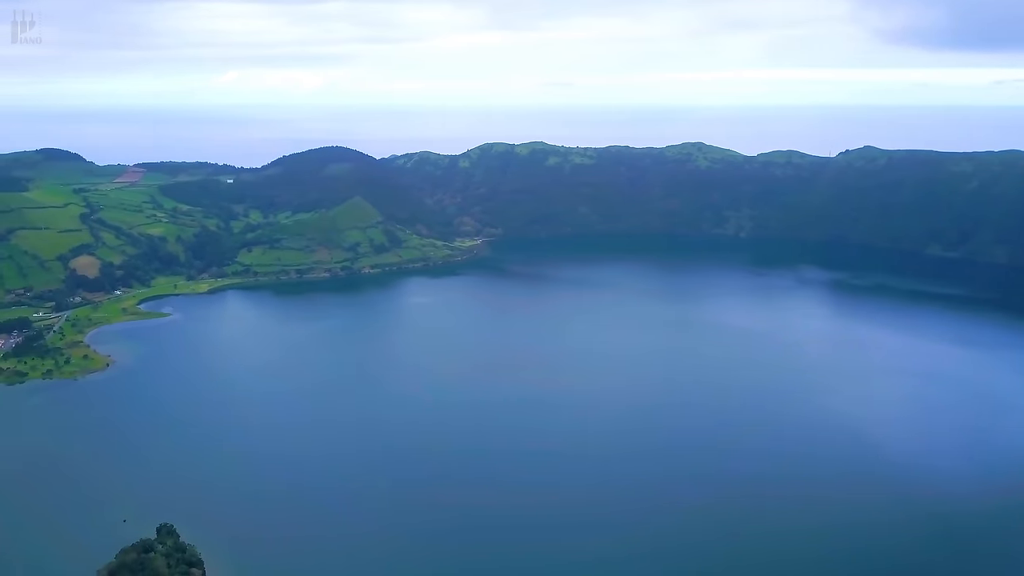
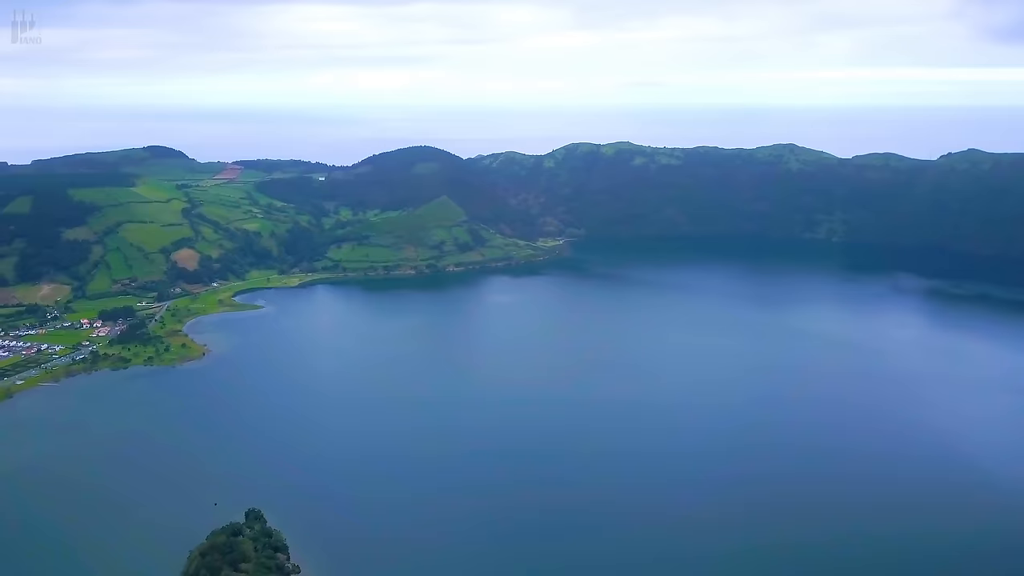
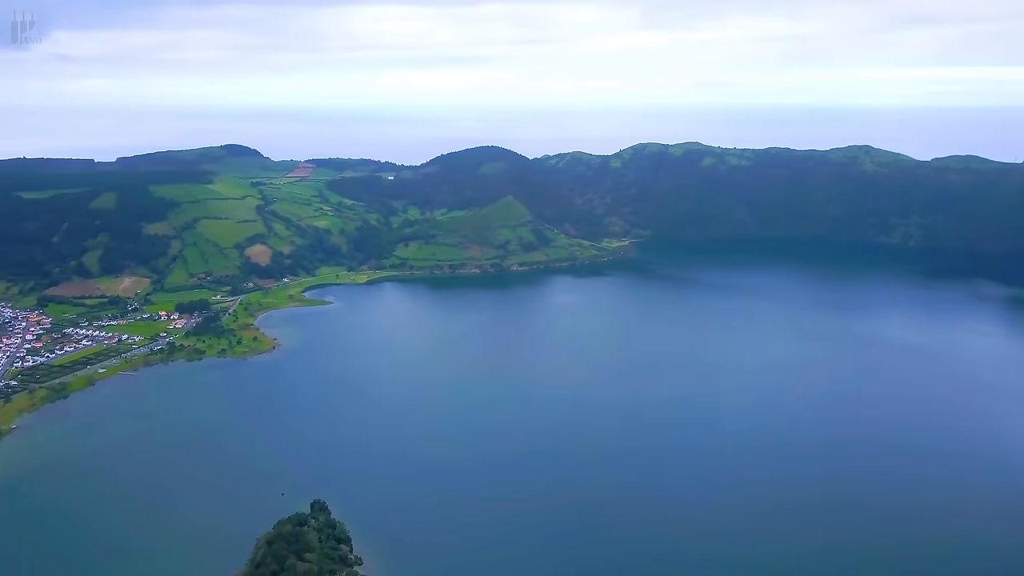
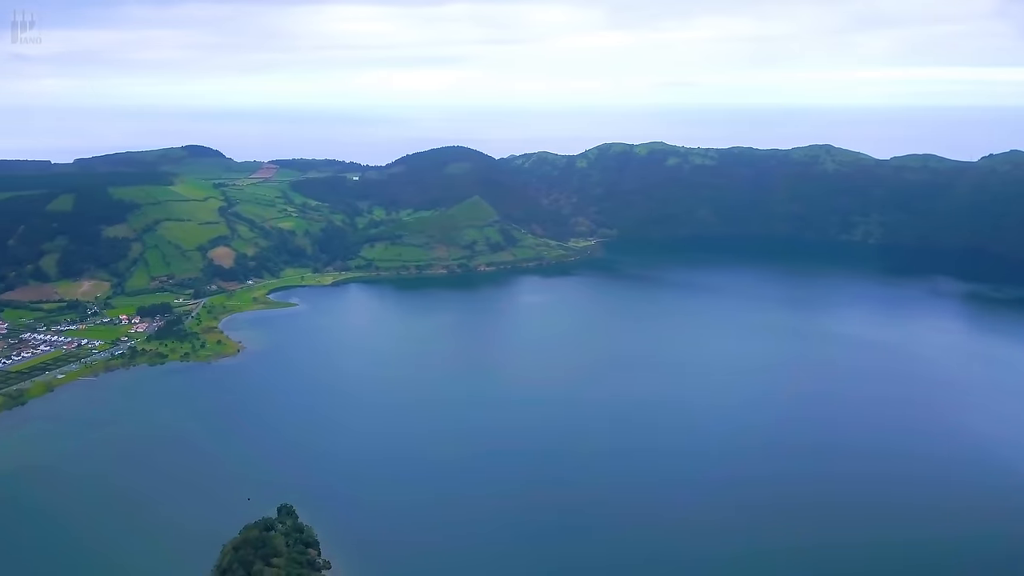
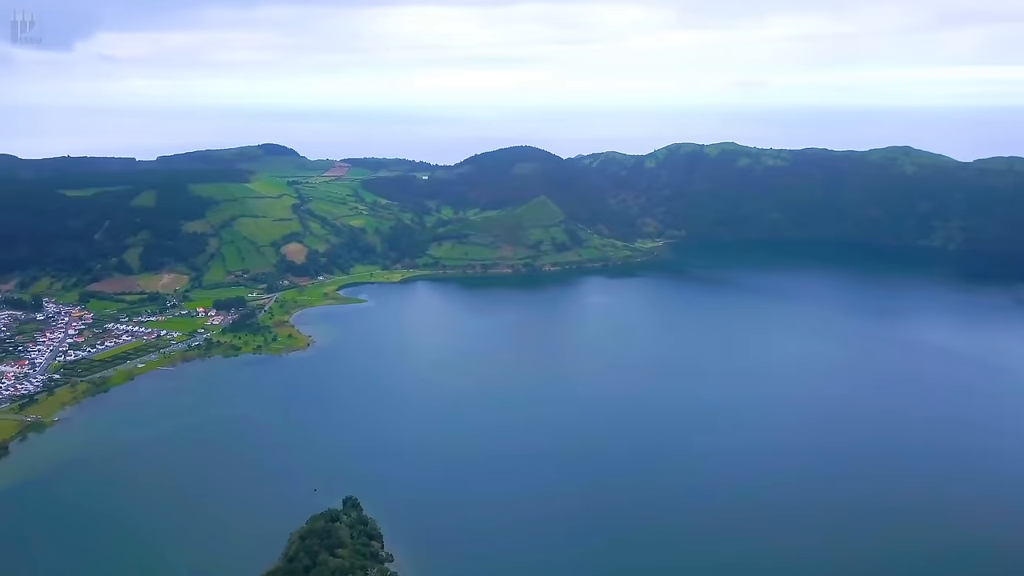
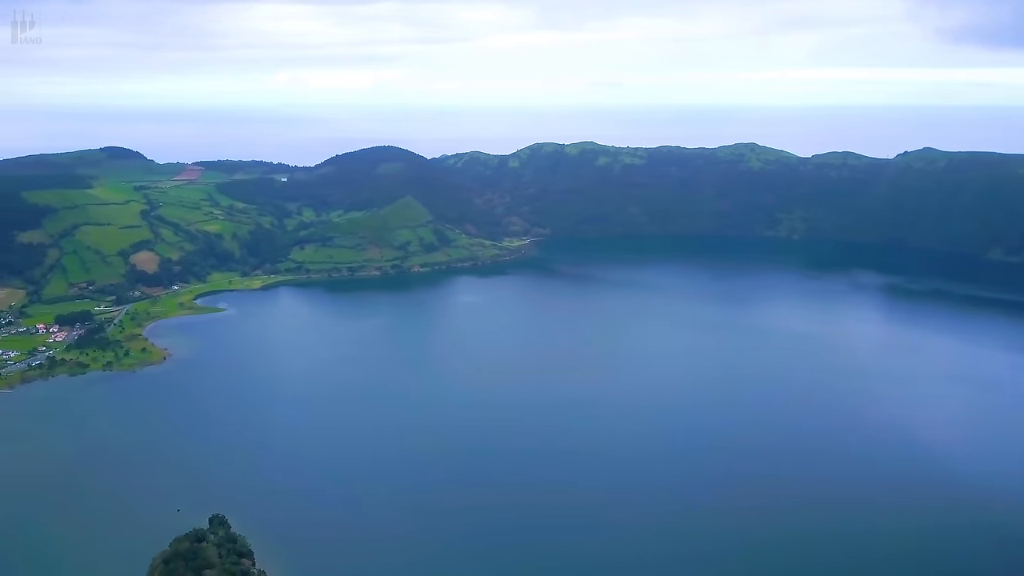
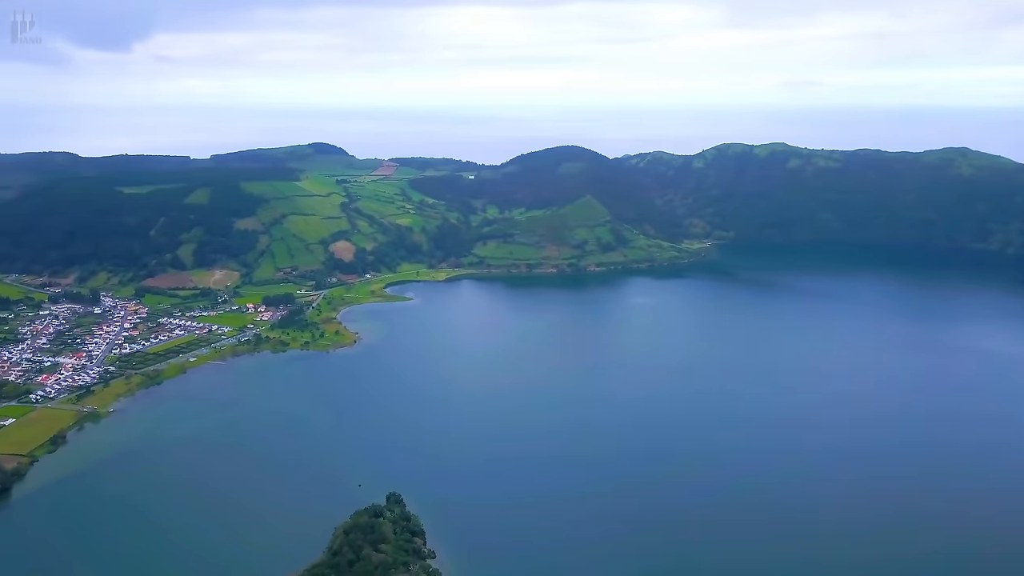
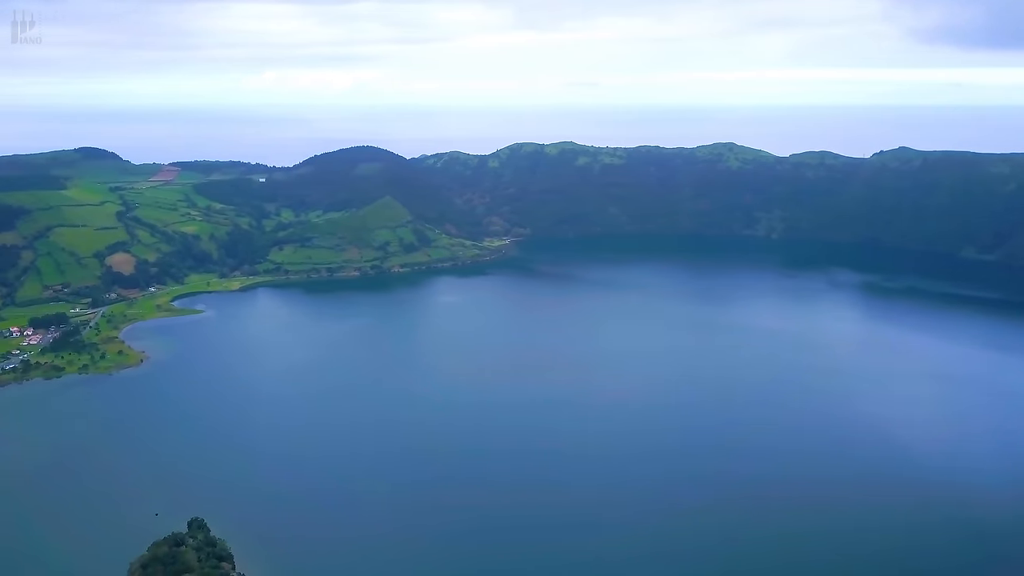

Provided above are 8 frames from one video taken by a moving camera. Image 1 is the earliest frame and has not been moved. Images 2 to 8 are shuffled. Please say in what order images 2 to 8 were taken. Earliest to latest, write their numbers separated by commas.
8, 6, 2, 4, 3, 5, 7
